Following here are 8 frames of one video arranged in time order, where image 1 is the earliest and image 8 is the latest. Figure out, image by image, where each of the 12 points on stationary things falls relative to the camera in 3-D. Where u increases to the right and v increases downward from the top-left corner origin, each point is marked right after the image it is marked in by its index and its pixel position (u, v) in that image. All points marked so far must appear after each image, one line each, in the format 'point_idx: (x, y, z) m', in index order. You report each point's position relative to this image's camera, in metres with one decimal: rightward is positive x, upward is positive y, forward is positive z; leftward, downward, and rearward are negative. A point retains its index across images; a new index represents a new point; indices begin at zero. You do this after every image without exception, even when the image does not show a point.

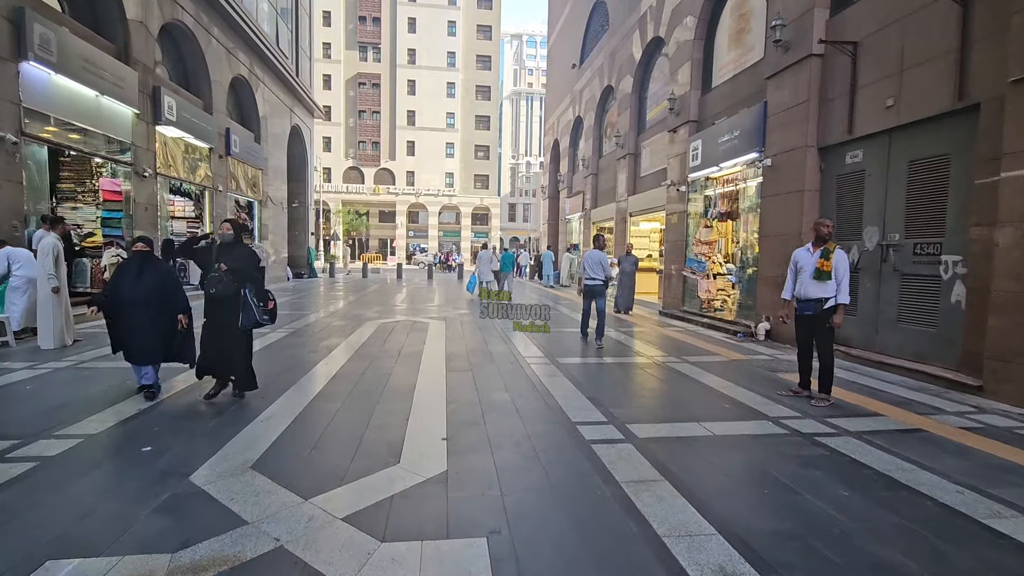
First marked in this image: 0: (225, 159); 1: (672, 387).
0: (-10.1, +4.5, +17.8) m
1: (+2.0, -1.2, +6.4) m
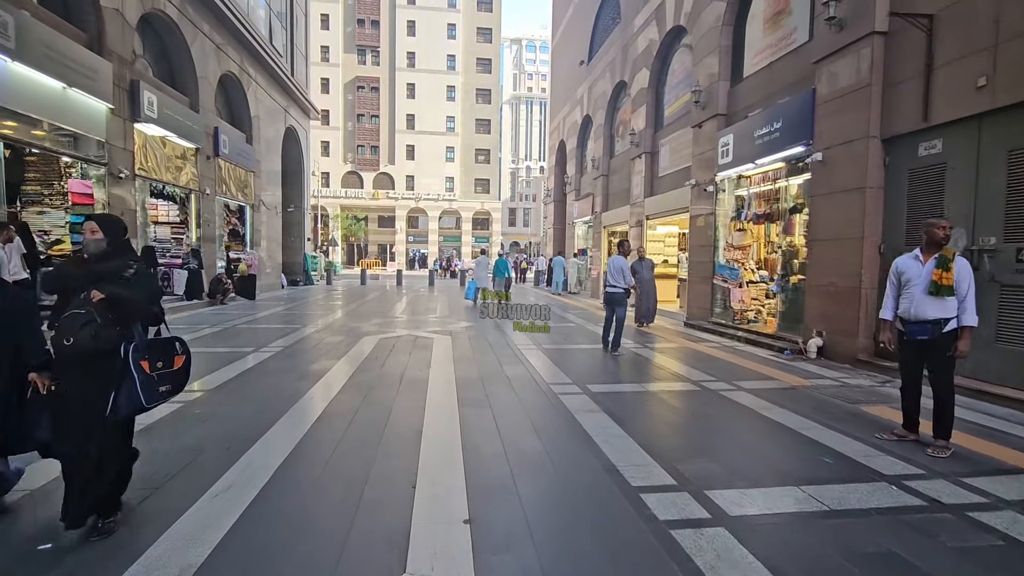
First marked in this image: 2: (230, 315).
0: (-9.9, +4.2, +16.7) m
1: (+2.3, -1.4, +5.2) m
2: (-8.0, -0.8, +14.5) m
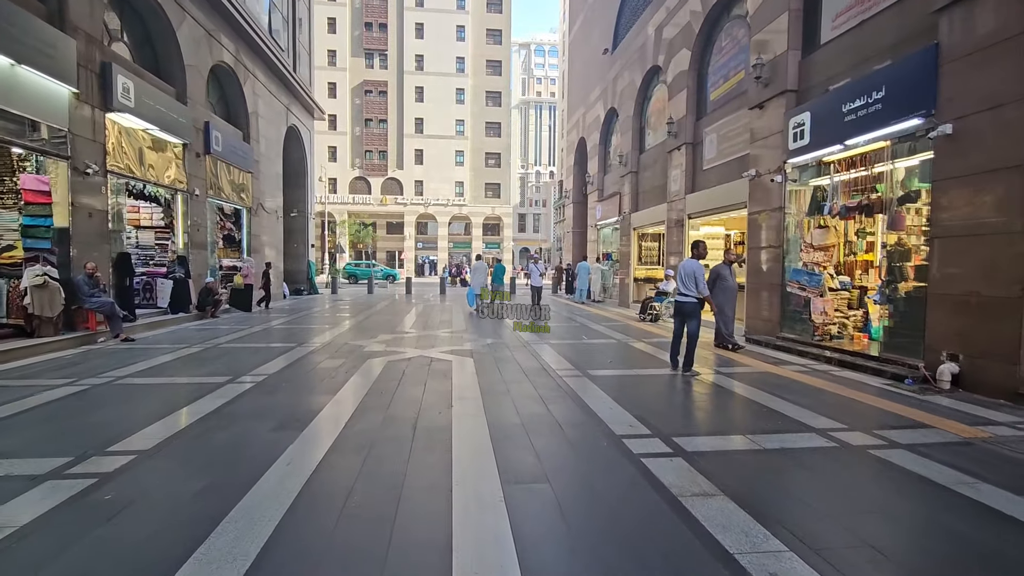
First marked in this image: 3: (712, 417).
0: (-9.2, +3.9, +15.1) m
1: (+2.8, -1.5, +3.4) m
2: (-7.4, -1.1, +12.8) m
3: (+2.2, -1.4, +5.6) m
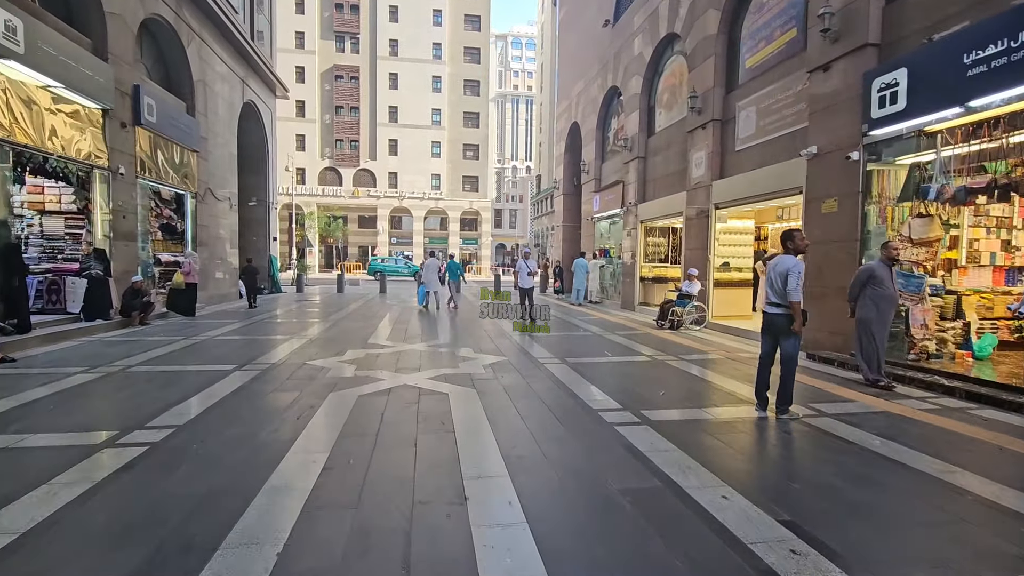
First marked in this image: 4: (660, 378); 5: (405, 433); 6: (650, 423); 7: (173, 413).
0: (-9.3, +3.9, +12.4) m
1: (+3.2, -1.6, +1.3) m
2: (-7.4, -1.1, +10.2) m
3: (+2.6, -1.5, +3.5) m
4: (+2.4, -1.4, +8.0) m
5: (-1.0, -1.4, +4.8) m
6: (+1.4, -1.4, +5.3) m
7: (-3.7, -1.4, +5.6) m
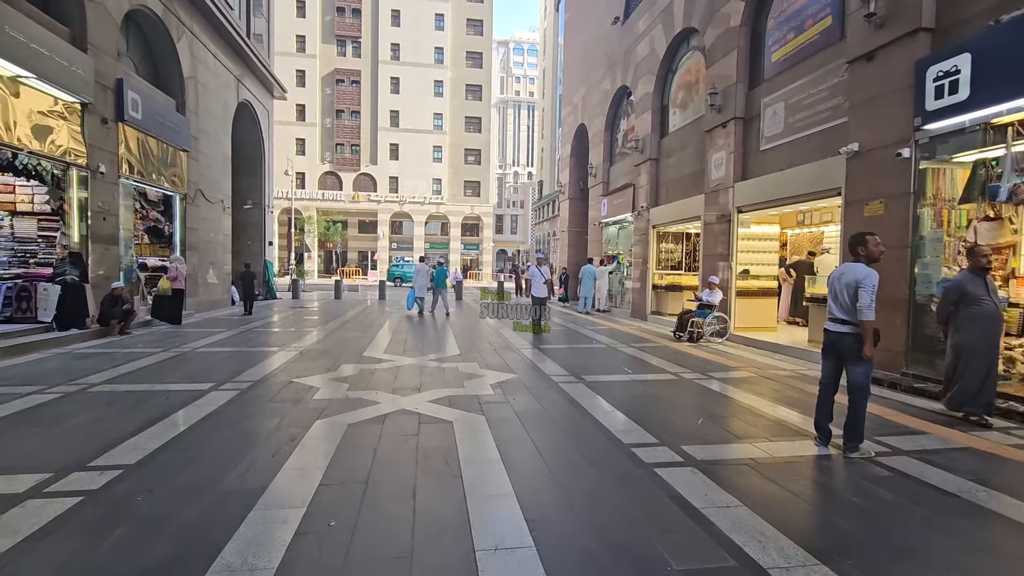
0: (-9.1, +3.7, +11.7) m
1: (+3.4, -1.7, +0.5) m
2: (-7.2, -1.2, +9.4) m
3: (+2.7, -1.6, +2.7) m
4: (+2.5, -1.5, +7.2) m
5: (-0.9, -1.5, +4.0) m
6: (+1.6, -1.5, +4.5) m
7: (-3.6, -1.5, +4.7) m
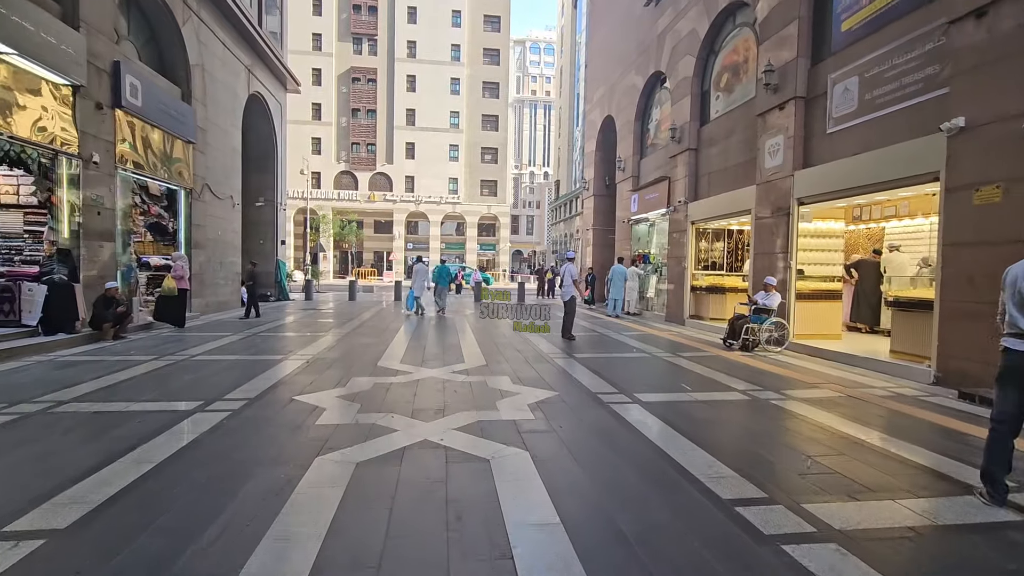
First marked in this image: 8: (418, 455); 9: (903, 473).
0: (-8.5, +3.7, +10.8) m
1: (+3.7, -1.7, -0.8) m
2: (-6.7, -1.2, +8.5) m
3: (+3.1, -1.7, +1.4) m
4: (+3.0, -1.6, +6.0) m
5: (-0.5, -1.5, +2.8) m
6: (+2.0, -1.5, +3.3) m
7: (-3.1, -1.5, +3.7) m
8: (-0.8, -1.4, +4.4) m
9: (+3.2, -1.5, +4.1) m
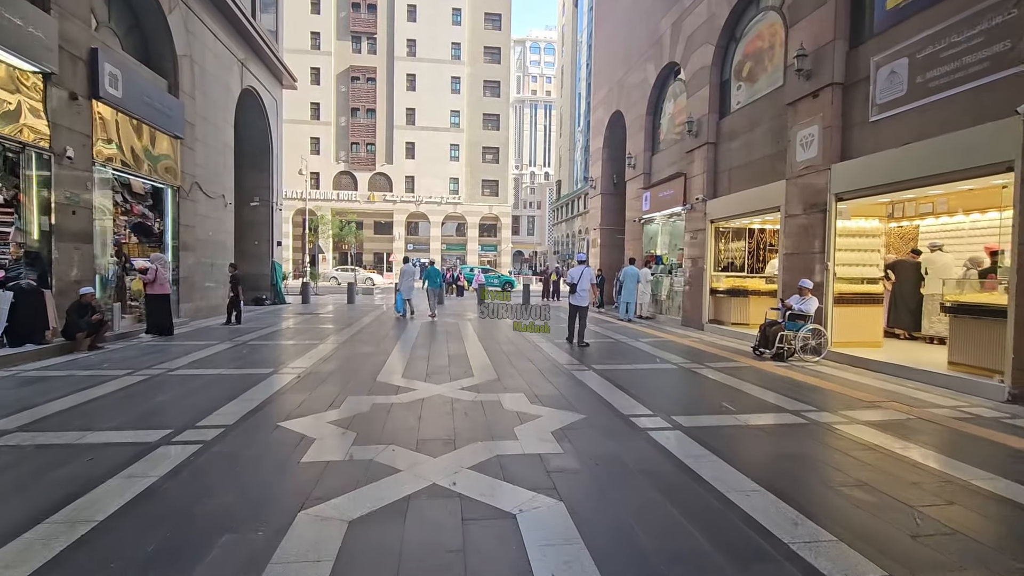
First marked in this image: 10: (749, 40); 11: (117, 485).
0: (-8.3, +3.6, +10.0) m
1: (+3.9, -1.8, -1.6) m
2: (-6.5, -1.3, +7.6) m
3: (+3.3, -1.7, +0.6) m
4: (+3.2, -1.6, +5.1) m
5: (-0.3, -1.6, +2.0) m
6: (+2.2, -1.6, +2.4) m
7: (-2.9, -1.6, +2.8) m
8: (-0.6, -1.5, +3.5) m
9: (+3.4, -1.6, +3.3) m
10: (+5.5, +5.9, +12.0) m
11: (-2.9, -1.5, +3.8) m
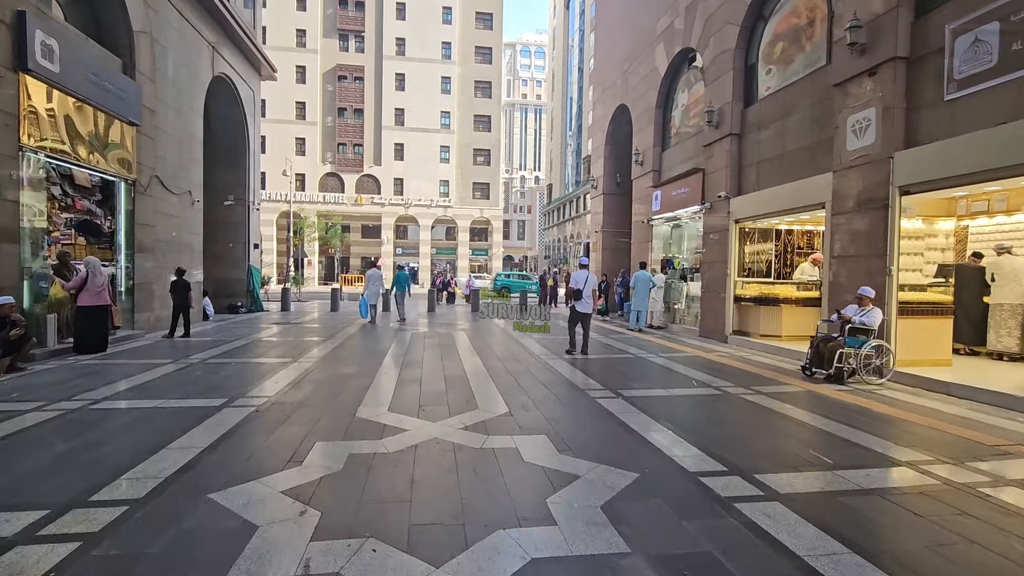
0: (-8.2, +3.5, +8.3) m
1: (+4.3, -1.8, -3.0) m
2: (-6.3, -1.5, +6.0) m
3: (+3.6, -1.8, -0.8) m
4: (+3.4, -1.7, +3.7) m
5: (0.0, -1.6, +0.5) m
6: (+2.5, -1.7, +1.0) m
7: (-2.7, -1.7, +1.3) m
8: (-0.3, -1.6, +2.1) m
9: (+3.6, -1.6, +1.9) m
10: (+5.6, +5.7, +10.7) m
11: (-2.7, -1.6, +2.2) m
